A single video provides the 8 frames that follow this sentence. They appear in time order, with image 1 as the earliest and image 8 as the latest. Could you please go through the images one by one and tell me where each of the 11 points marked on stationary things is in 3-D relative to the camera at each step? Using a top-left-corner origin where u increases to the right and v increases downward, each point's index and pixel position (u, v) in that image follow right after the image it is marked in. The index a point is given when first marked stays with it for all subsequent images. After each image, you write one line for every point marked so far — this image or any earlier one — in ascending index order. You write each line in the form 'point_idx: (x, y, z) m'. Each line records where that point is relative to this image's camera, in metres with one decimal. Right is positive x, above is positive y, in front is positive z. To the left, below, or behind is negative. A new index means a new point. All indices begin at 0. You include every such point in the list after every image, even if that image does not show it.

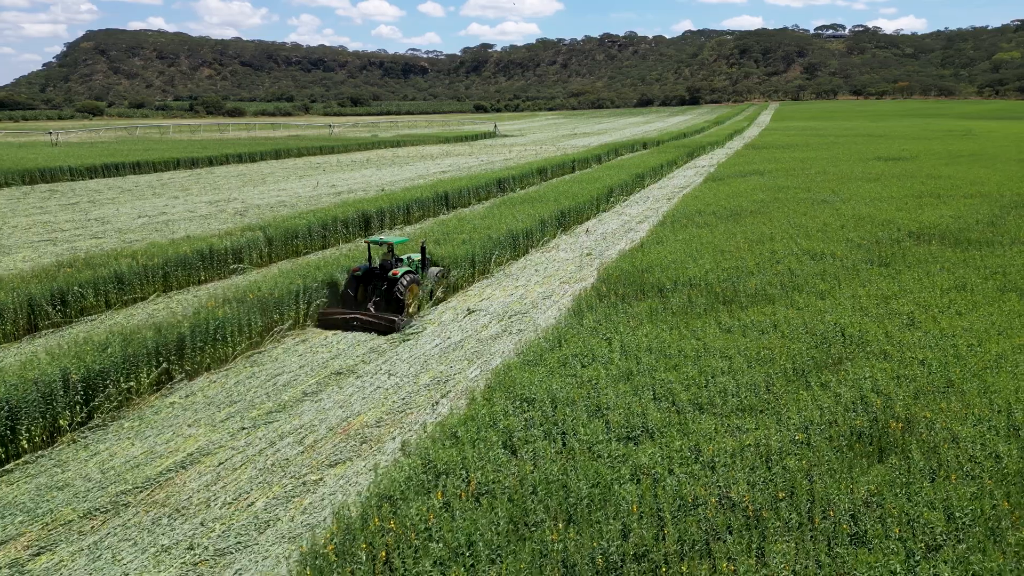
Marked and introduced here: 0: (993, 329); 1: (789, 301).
0: (+5.5, -0.5, +8.3) m
1: (+3.7, -0.2, +9.7) m
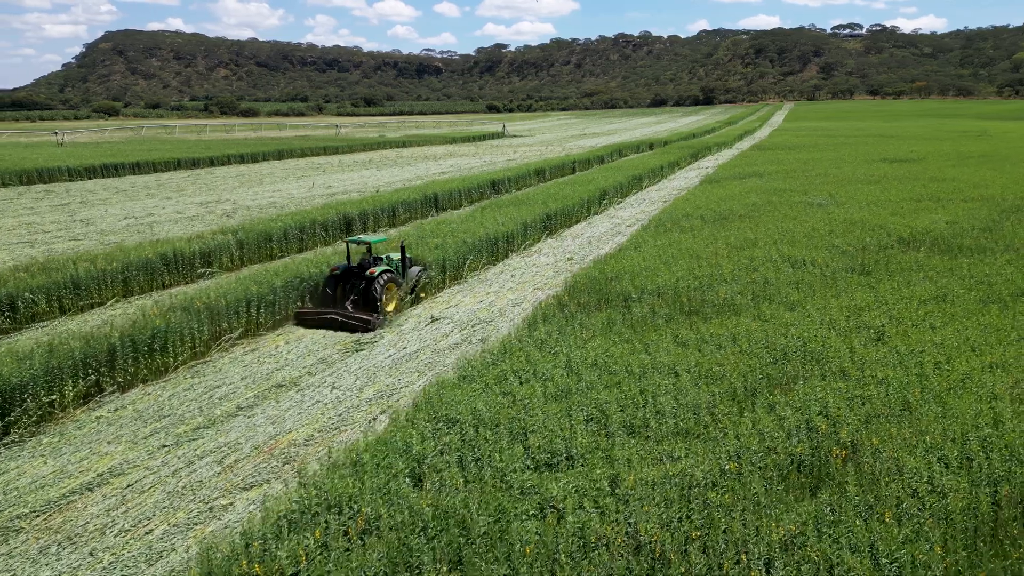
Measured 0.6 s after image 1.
0: (+4.9, -0.6, +7.8) m
1: (+3.1, -0.3, +9.3) m
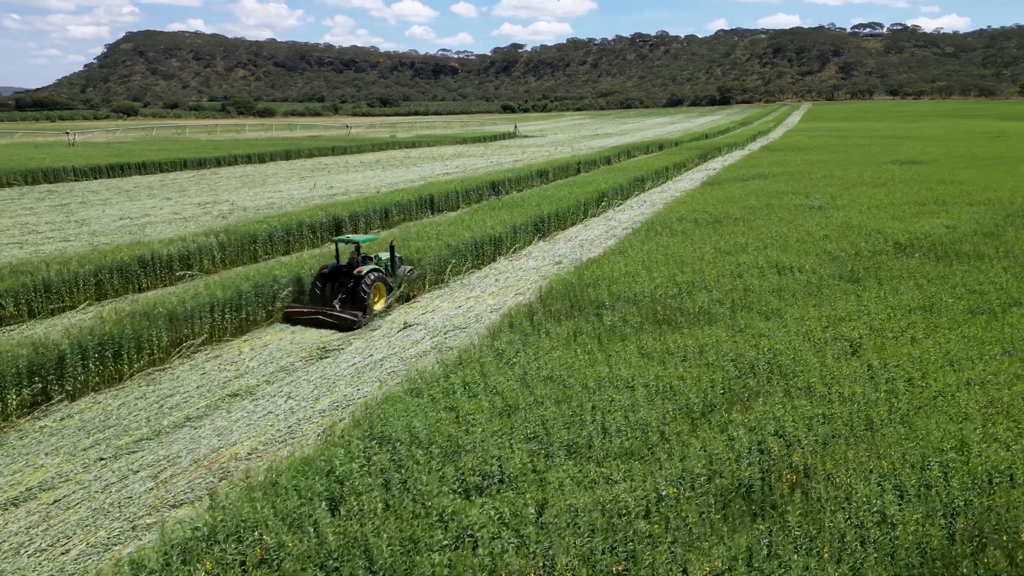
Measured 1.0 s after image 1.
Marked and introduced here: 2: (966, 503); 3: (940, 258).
0: (+4.4, -0.7, +7.4) m
1: (+2.7, -0.4, +8.9) m
2: (+3.0, -1.4, +4.8) m
3: (+7.4, +0.5, +12.5) m
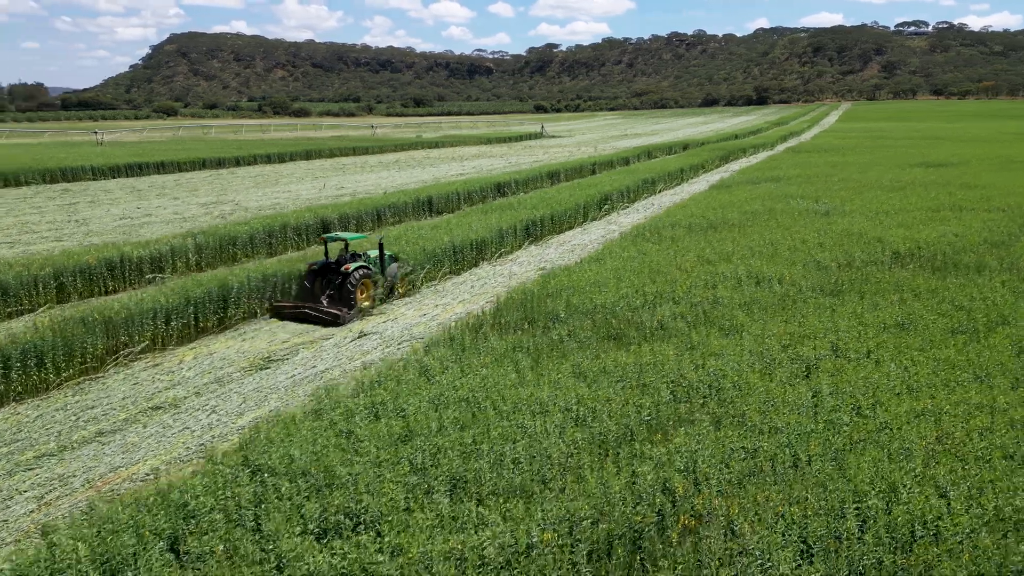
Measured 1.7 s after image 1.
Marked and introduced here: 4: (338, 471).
0: (+3.6, -0.9, +6.8) m
1: (+2.0, -0.6, +8.3) m
2: (+2.1, -1.6, +4.2) m
3: (+6.8, +0.3, +11.7) m
4: (-1.2, -1.3, +5.2) m
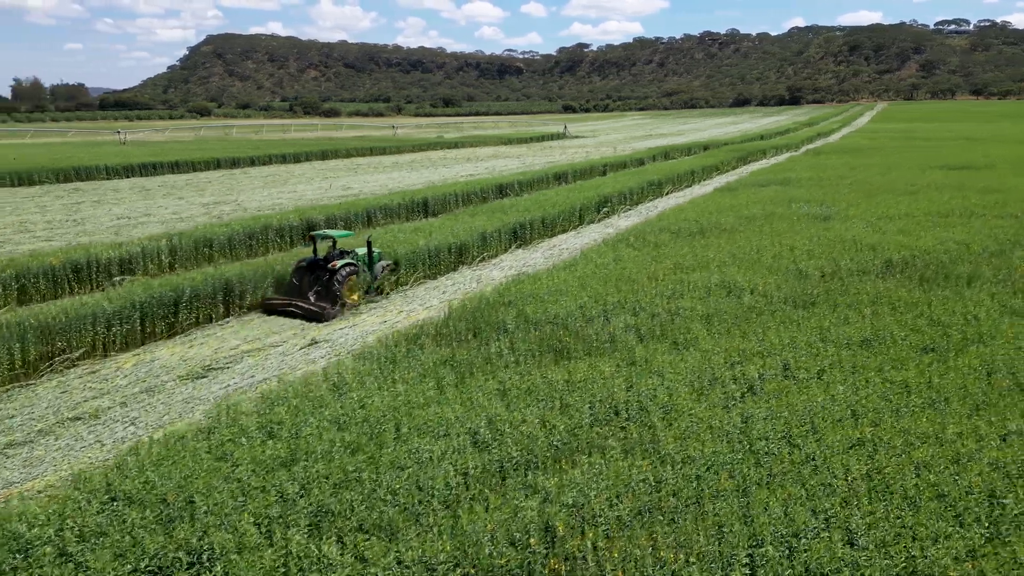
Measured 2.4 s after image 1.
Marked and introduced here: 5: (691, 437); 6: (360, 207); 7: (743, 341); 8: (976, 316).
0: (+2.8, -1.1, +6.2) m
1: (+1.3, -0.7, +7.8) m
2: (+1.2, -1.7, +3.7) m
3: (+6.2, +0.1, +11.0) m
4: (-2.1, -1.4, +4.8) m
5: (+1.4, -1.2, +5.7) m
6: (-4.1, +2.2, +19.8) m
7: (+2.6, -0.6, +8.1) m
8: (+5.8, -0.3, +9.0) m
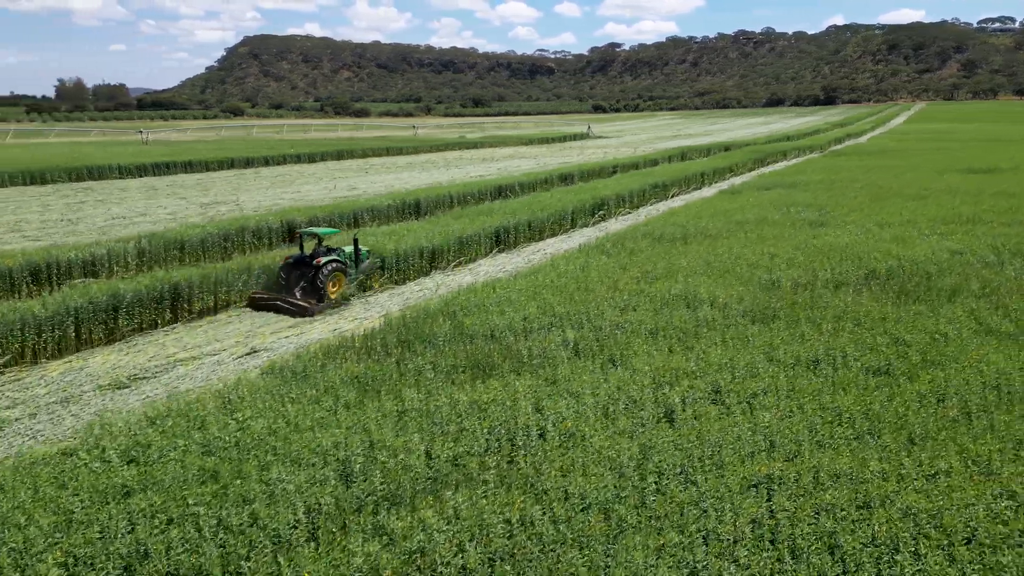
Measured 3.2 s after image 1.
0: (+1.9, -1.2, +5.7) m
1: (+0.4, -0.8, +7.3) m
2: (+0.2, -1.9, +3.2) m
3: (+5.5, -0.1, +10.3) m
4: (-3.0, -1.5, +4.5) m
5: (+0.5, -1.3, +5.2) m
6: (-4.5, +2.1, +19.5) m
7: (+1.8, -0.7, +7.6) m
8: (+5.0, -0.5, +8.3) m
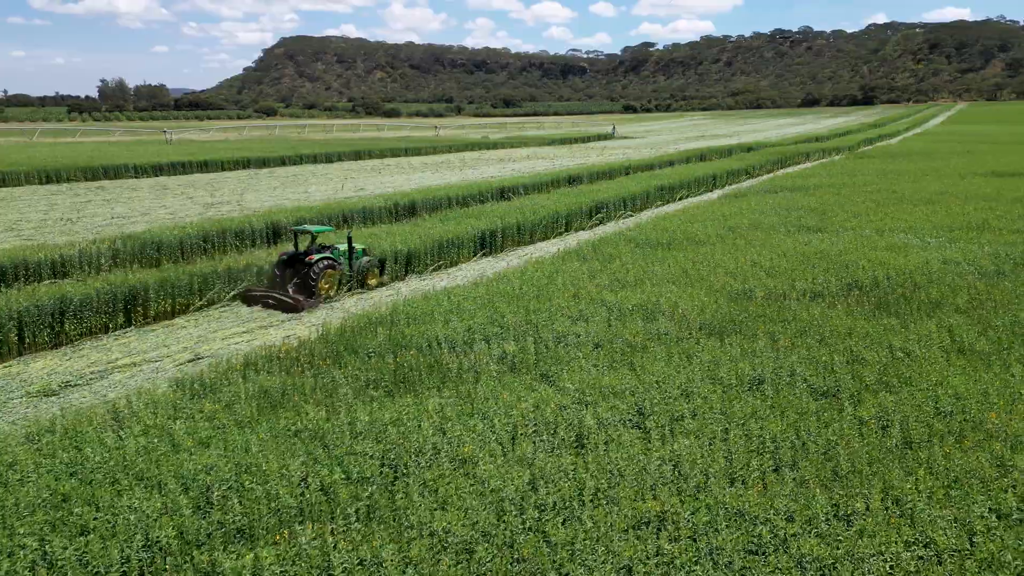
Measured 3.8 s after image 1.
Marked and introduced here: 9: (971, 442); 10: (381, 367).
0: (+1.1, -1.3, +5.2) m
1: (-0.3, -1.0, +6.9) m
2: (-0.7, -2.0, +2.8) m
3: (+4.9, -0.2, +9.7) m
4: (-3.9, -1.6, +4.2) m
5: (-0.4, -1.4, +4.8) m
6: (-4.7, +2.1, +19.3) m
7: (+1.0, -0.9, +7.1) m
8: (+4.3, -0.7, +7.7) m
9: (+3.6, -1.2, +5.7) m
10: (-1.4, -0.8, +7.5) m
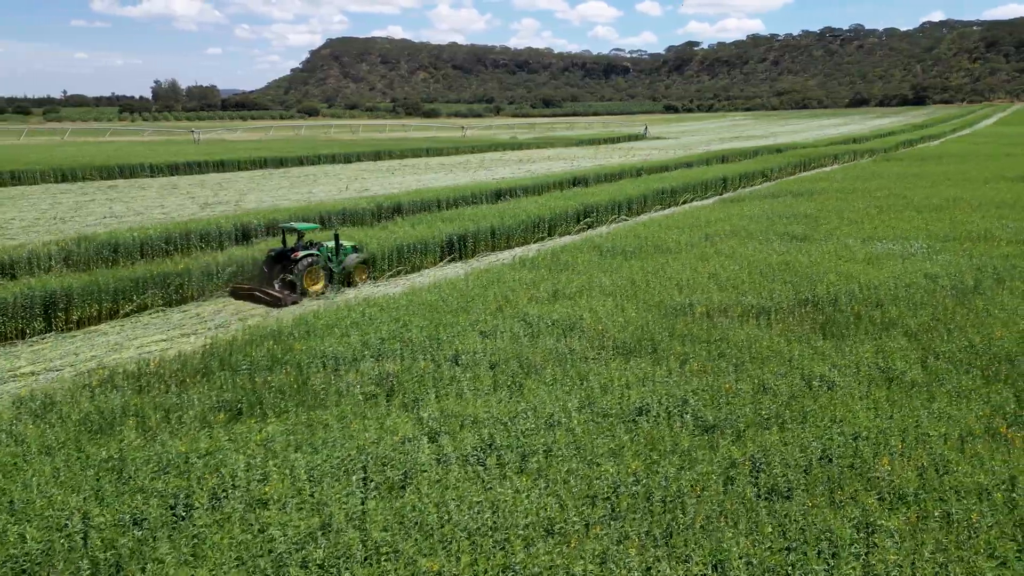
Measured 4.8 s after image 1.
0: (-0.3, -1.5, +4.6) m
1: (-1.6, -1.1, +6.4) m
2: (-2.2, -2.1, +2.3) m
3: (+3.8, -0.5, +8.9) m
4: (-5.3, -1.7, +3.9) m
5: (-1.7, -1.6, +4.3) m
6: (-5.2, +2.0, +19.0) m
7: (-0.2, -1.0, +6.5) m
8: (+3.1, -0.9, +7.0) m
9: (+2.3, -1.4, +5.0) m
10: (-2.6, -0.9, +7.0) m
